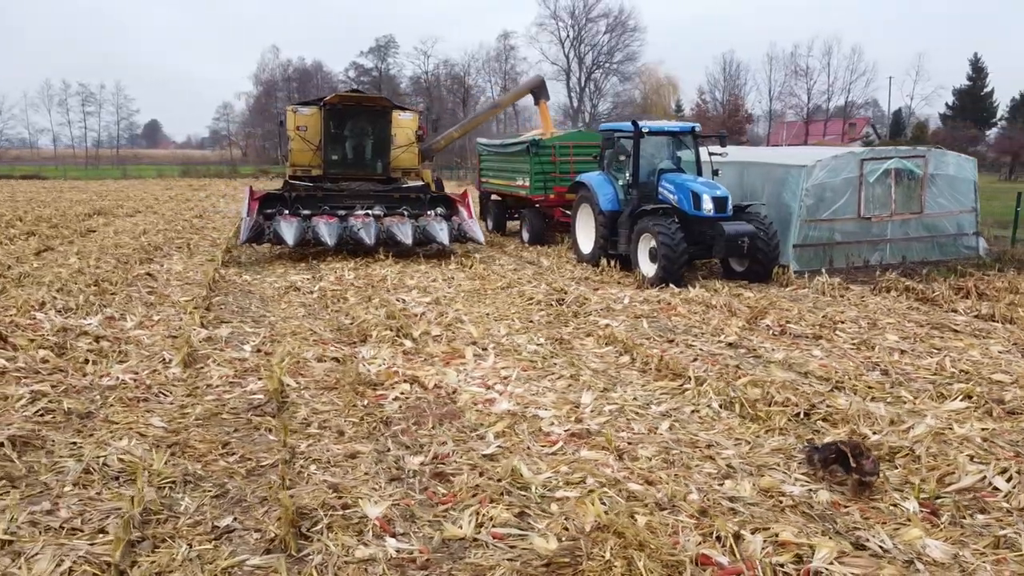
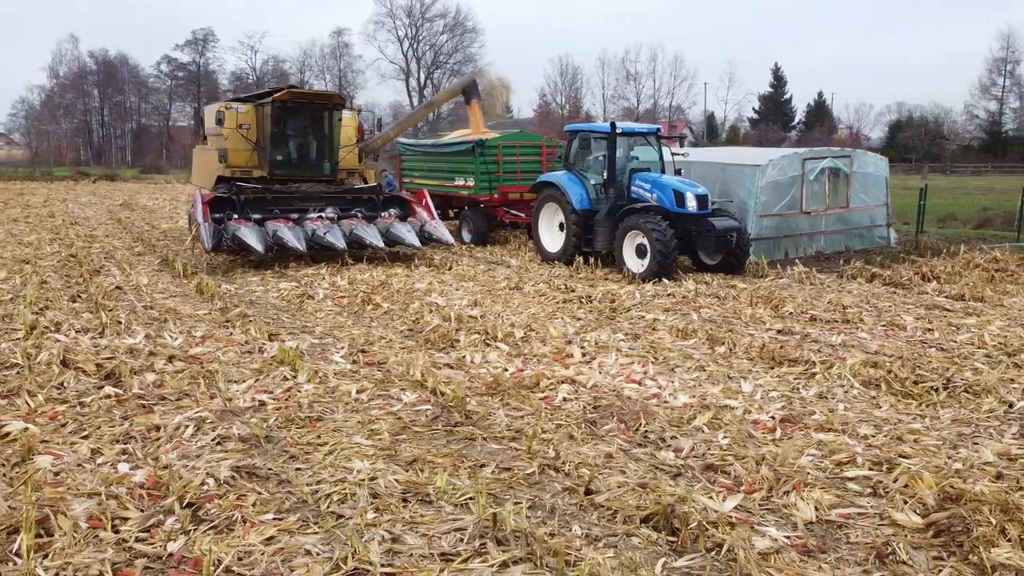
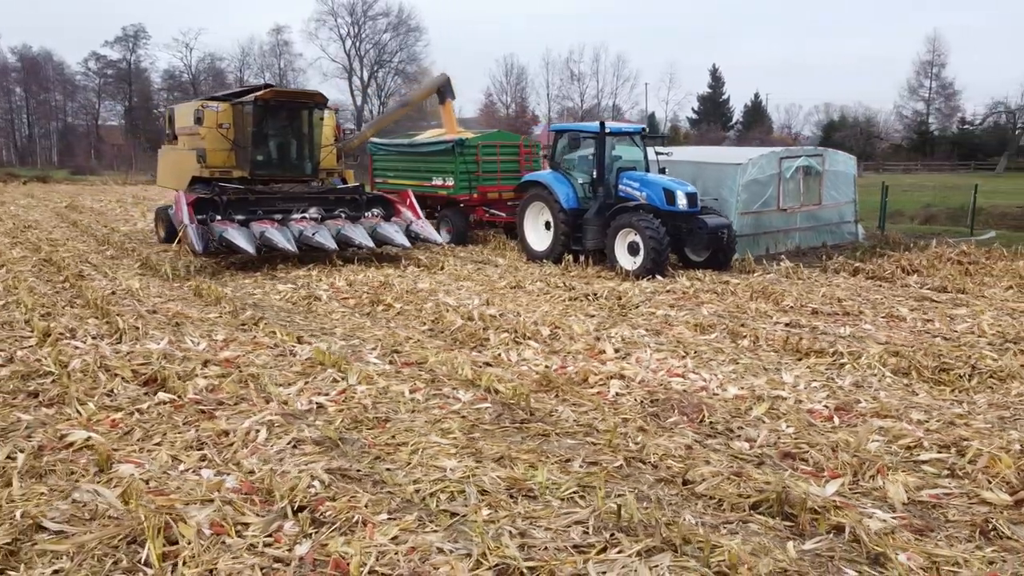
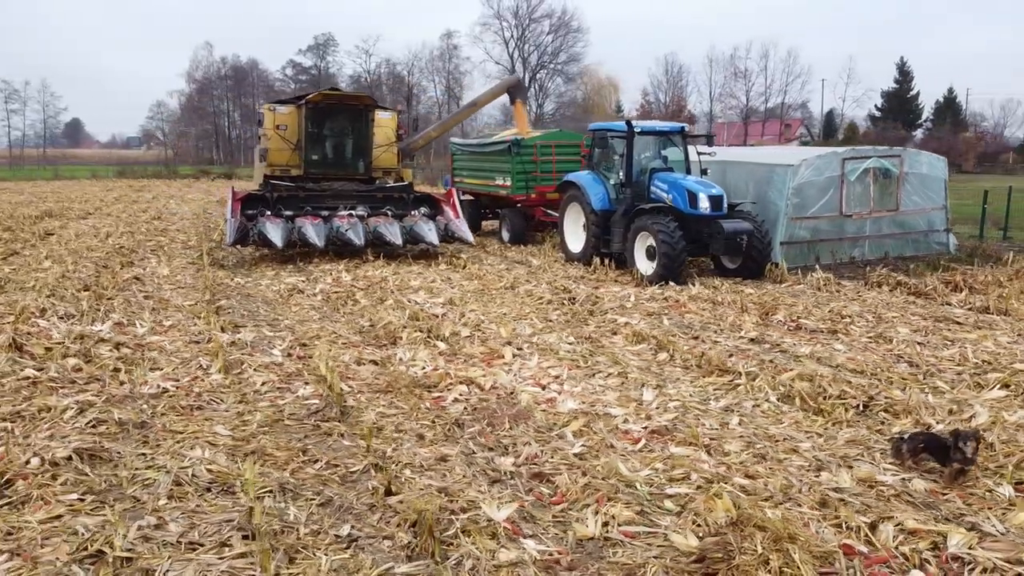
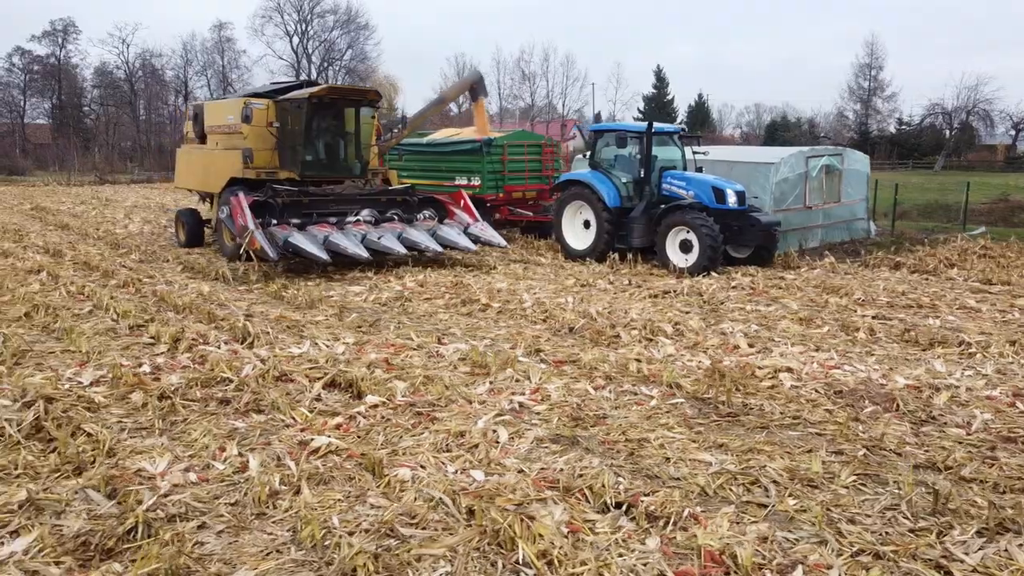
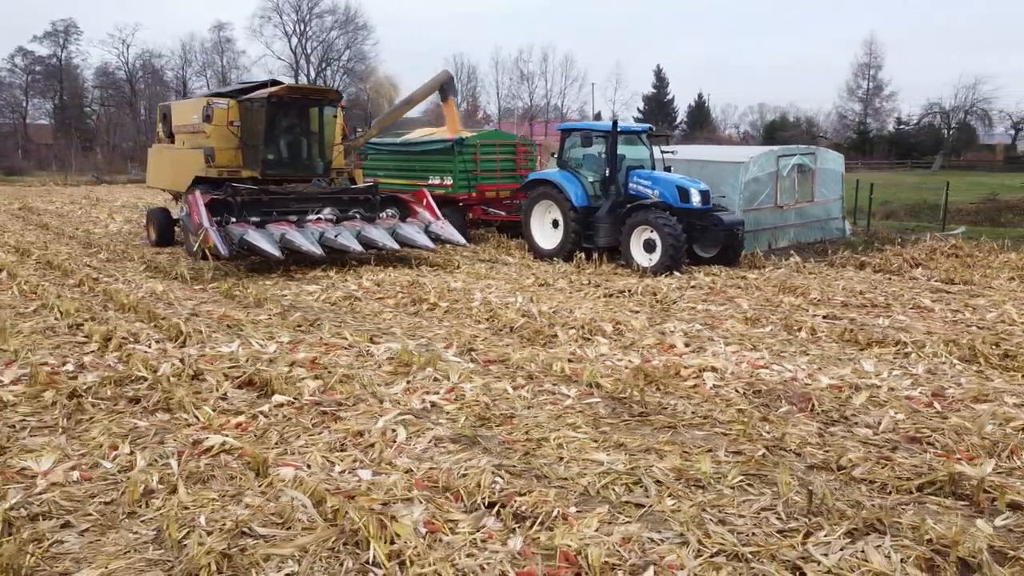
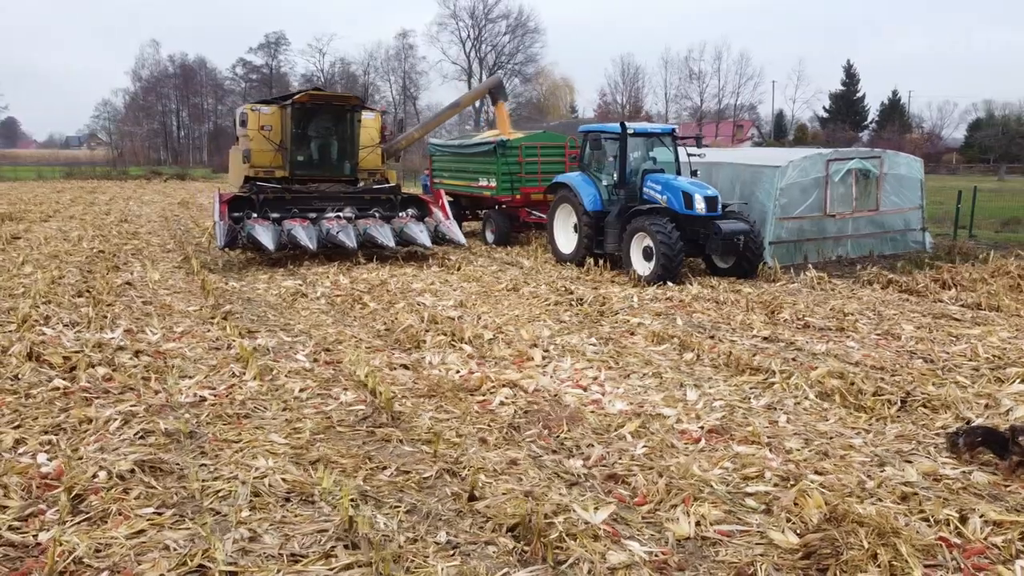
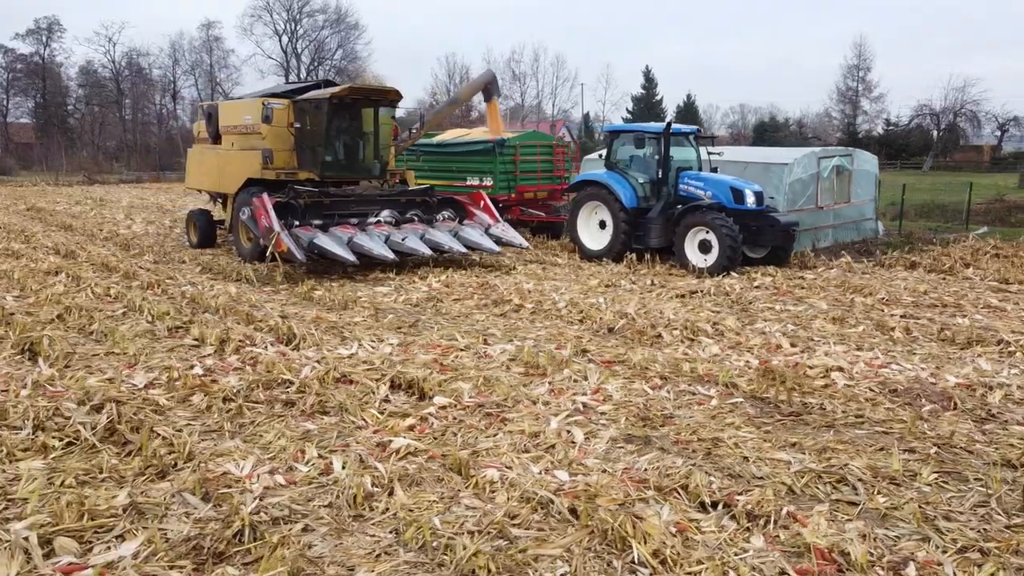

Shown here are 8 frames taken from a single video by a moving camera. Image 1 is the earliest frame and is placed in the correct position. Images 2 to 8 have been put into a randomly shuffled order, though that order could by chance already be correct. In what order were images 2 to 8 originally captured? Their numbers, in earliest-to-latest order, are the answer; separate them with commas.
4, 7, 2, 3, 6, 5, 8
